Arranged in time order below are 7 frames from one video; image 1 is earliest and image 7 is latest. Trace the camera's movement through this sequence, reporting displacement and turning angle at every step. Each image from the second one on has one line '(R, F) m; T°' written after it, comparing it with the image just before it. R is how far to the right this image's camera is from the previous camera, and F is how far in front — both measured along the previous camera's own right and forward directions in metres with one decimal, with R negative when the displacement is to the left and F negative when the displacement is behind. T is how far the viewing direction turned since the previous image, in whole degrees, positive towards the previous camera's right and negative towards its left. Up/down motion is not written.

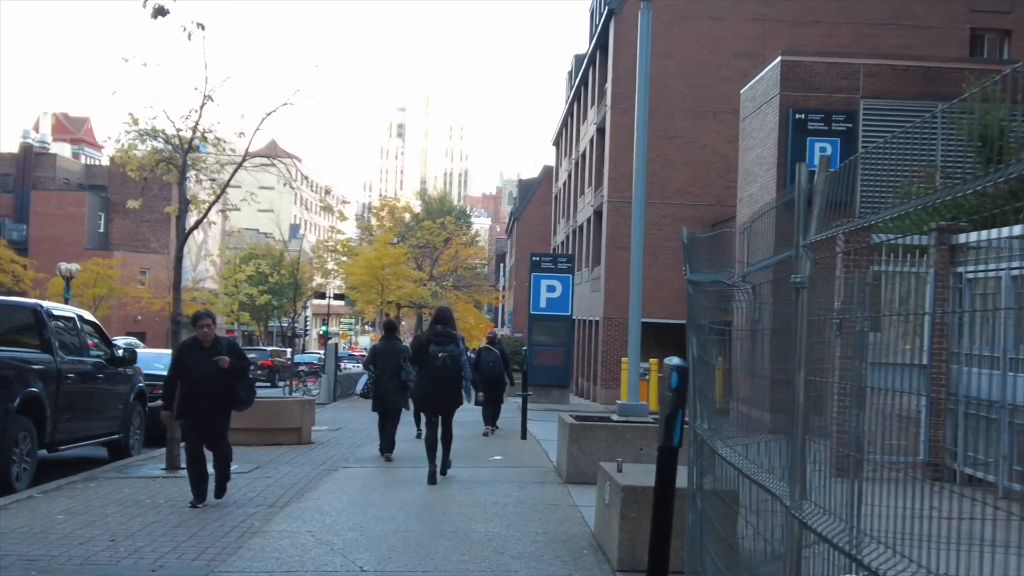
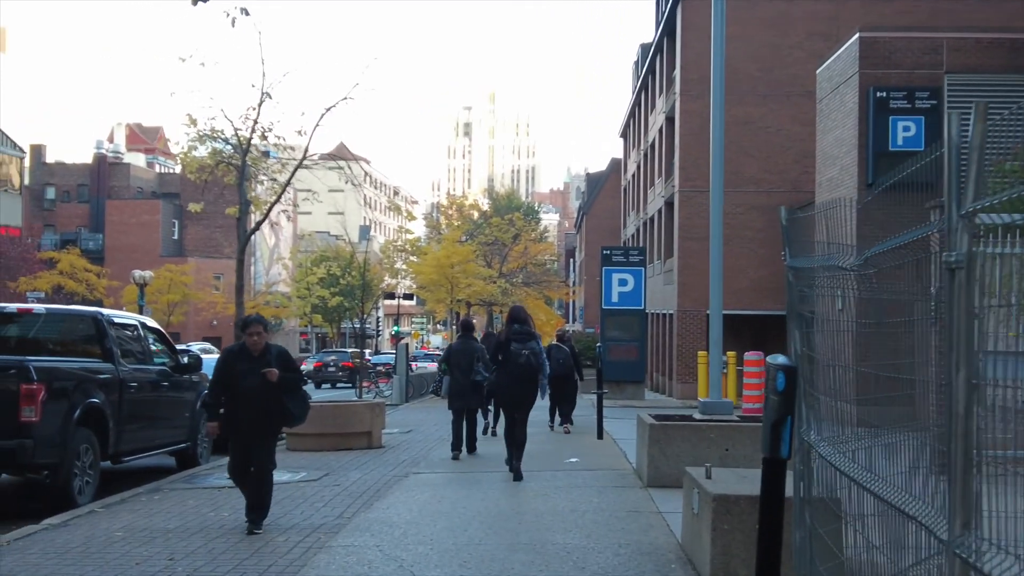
(0.0, +0.5) m; -4°
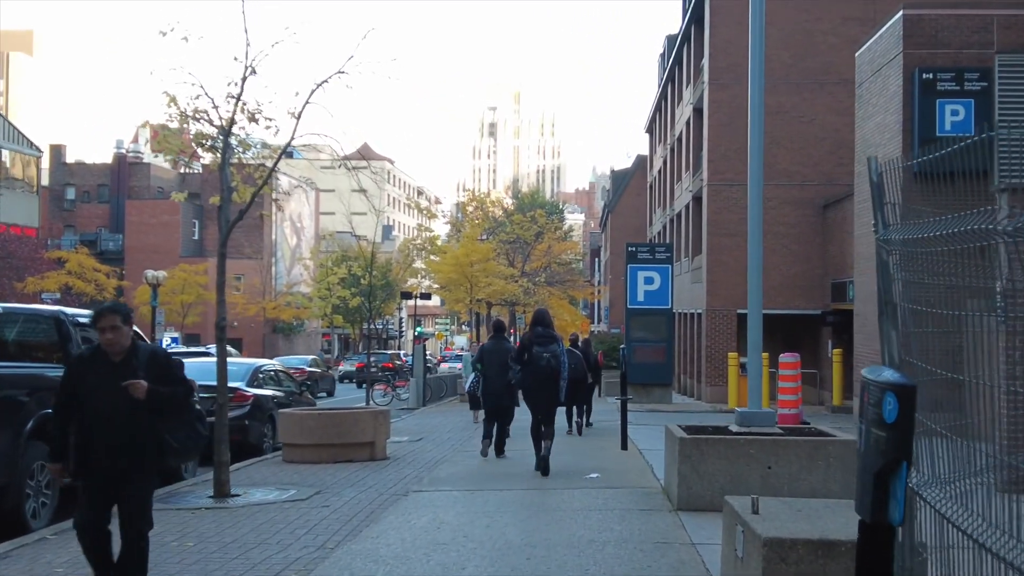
(+0.1, +1.2) m; -1°
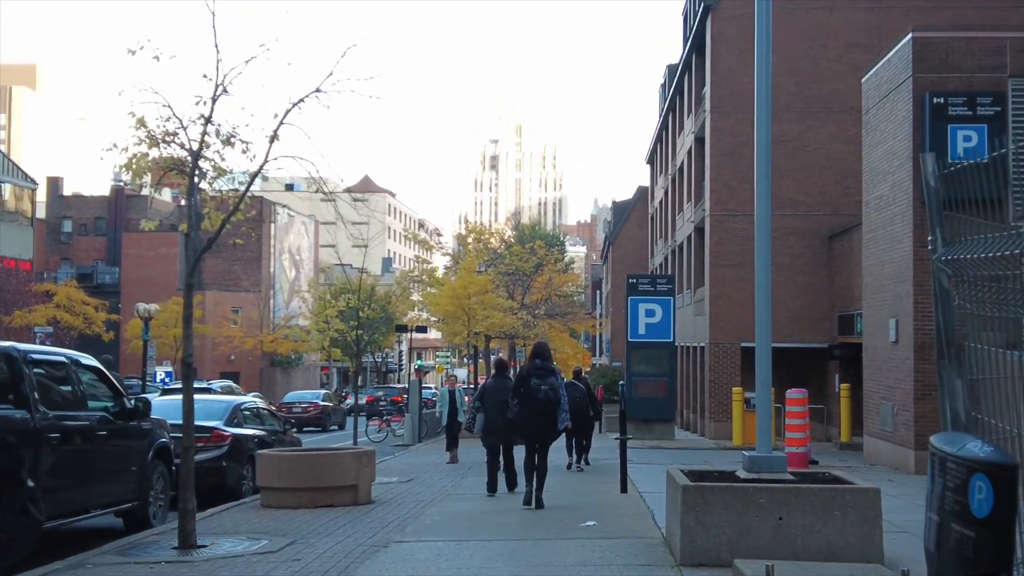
(+0.1, +0.7) m; 0°
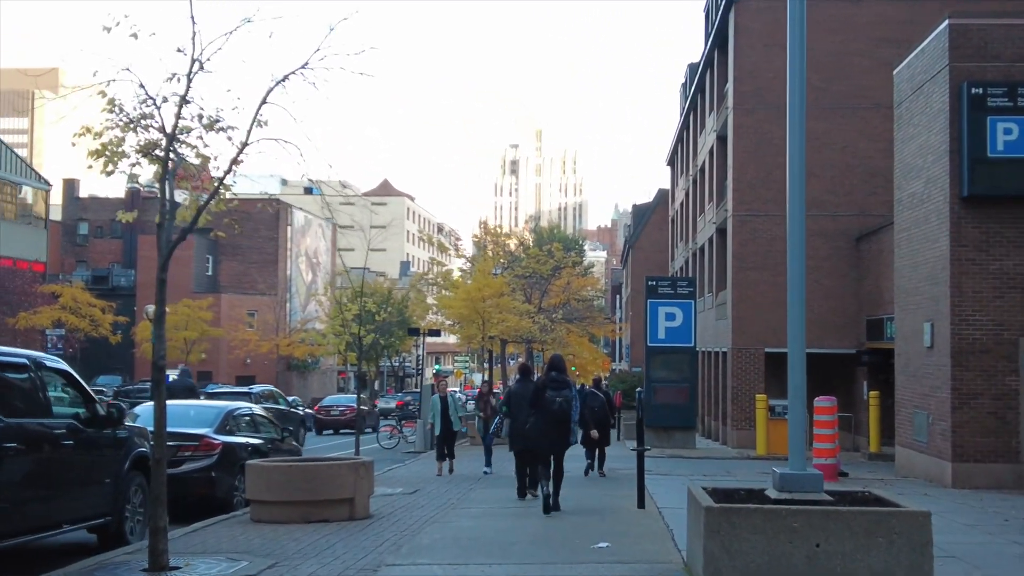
(+0.1, +0.9) m; -1°
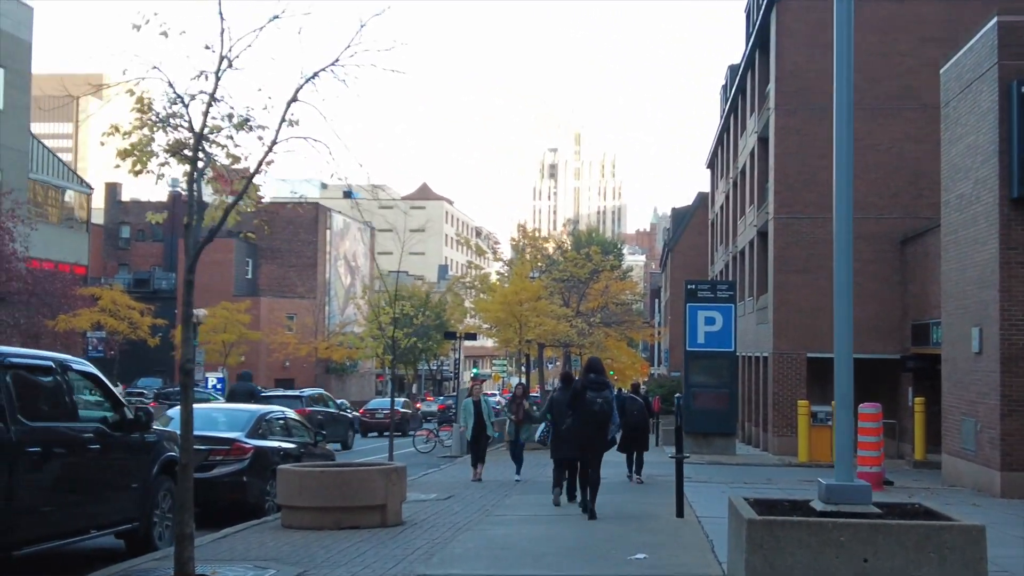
(0.0, +0.3) m; -2°
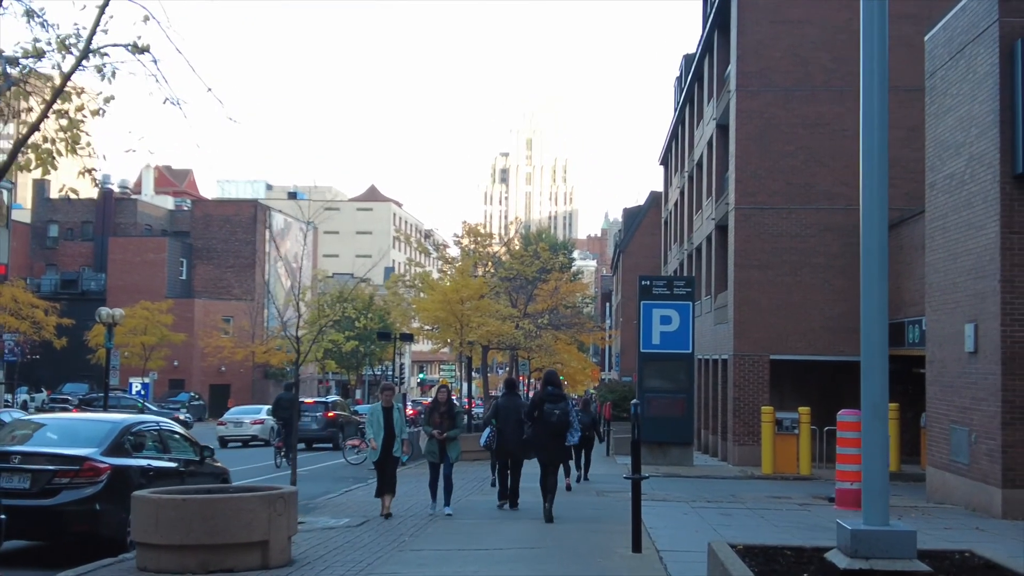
(+0.3, +2.2) m; +3°
